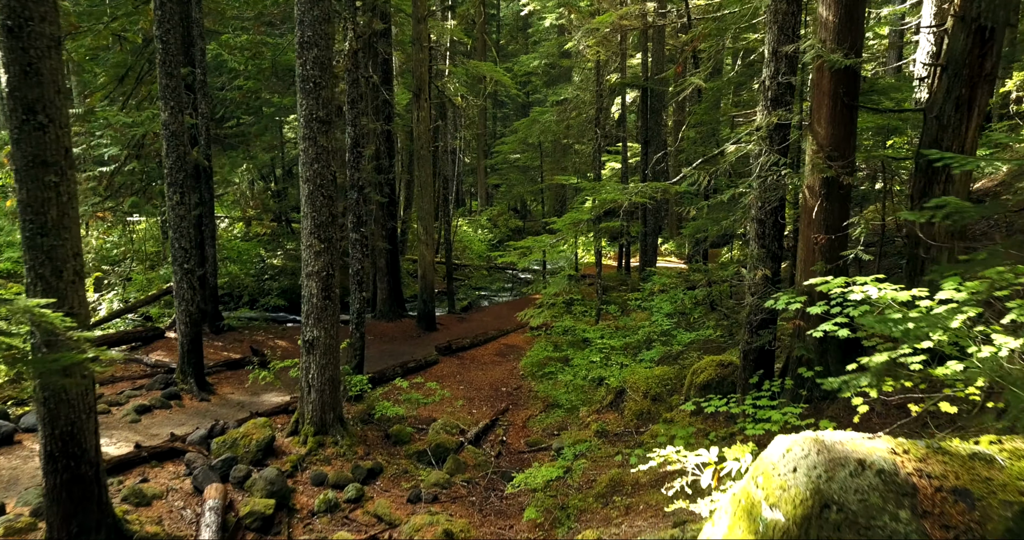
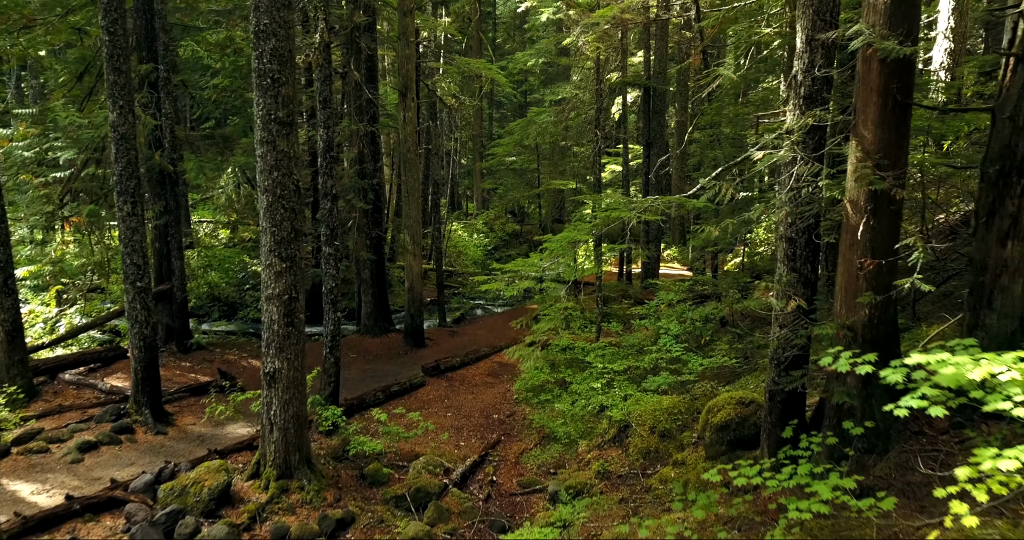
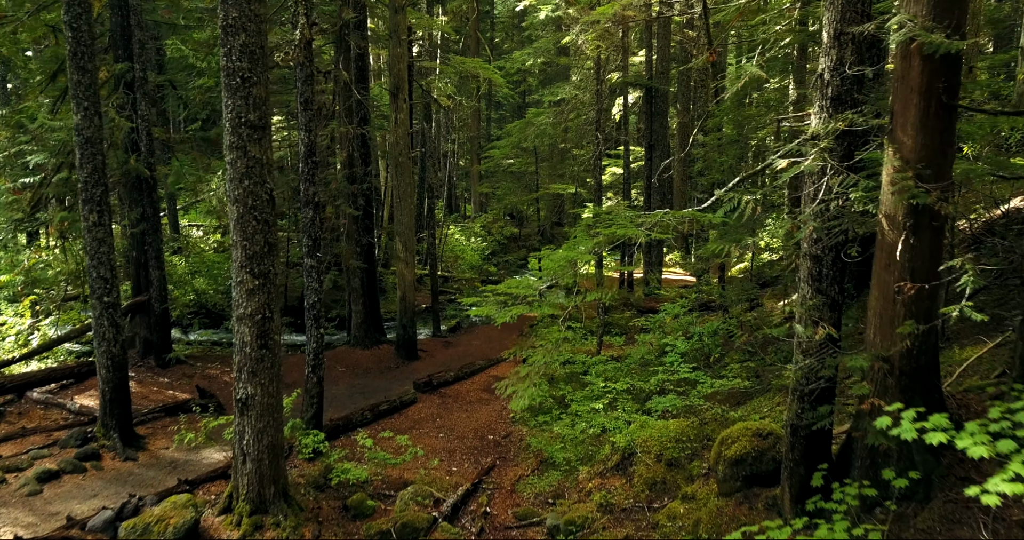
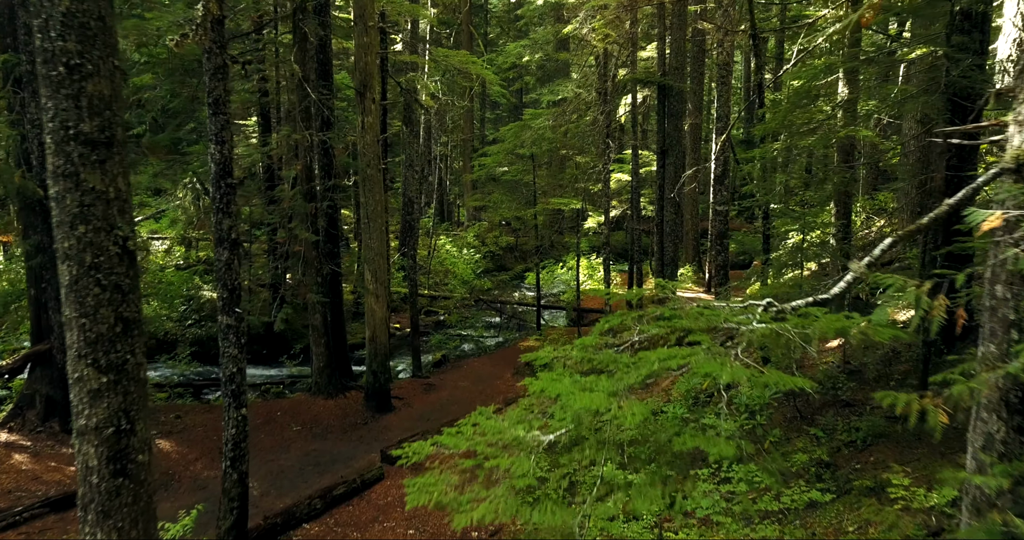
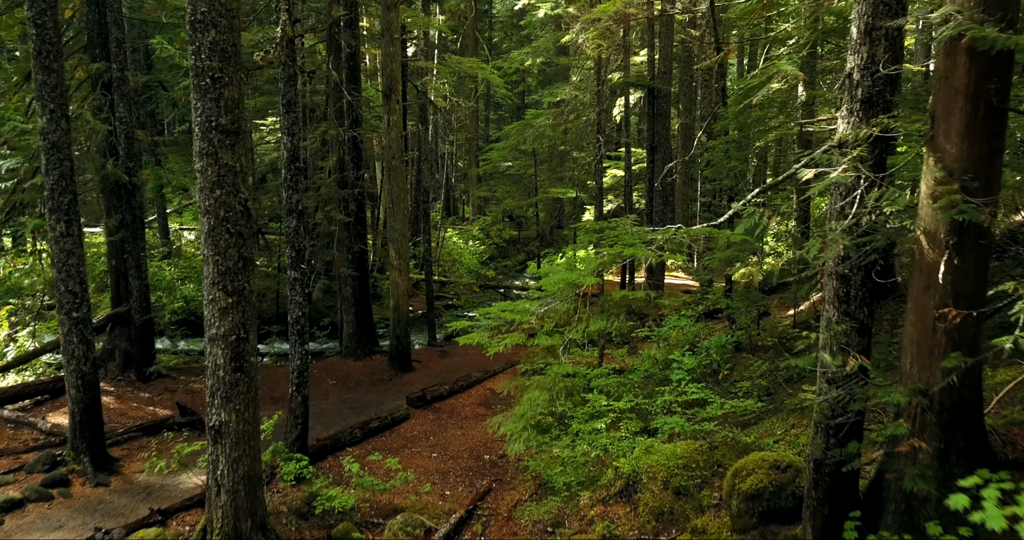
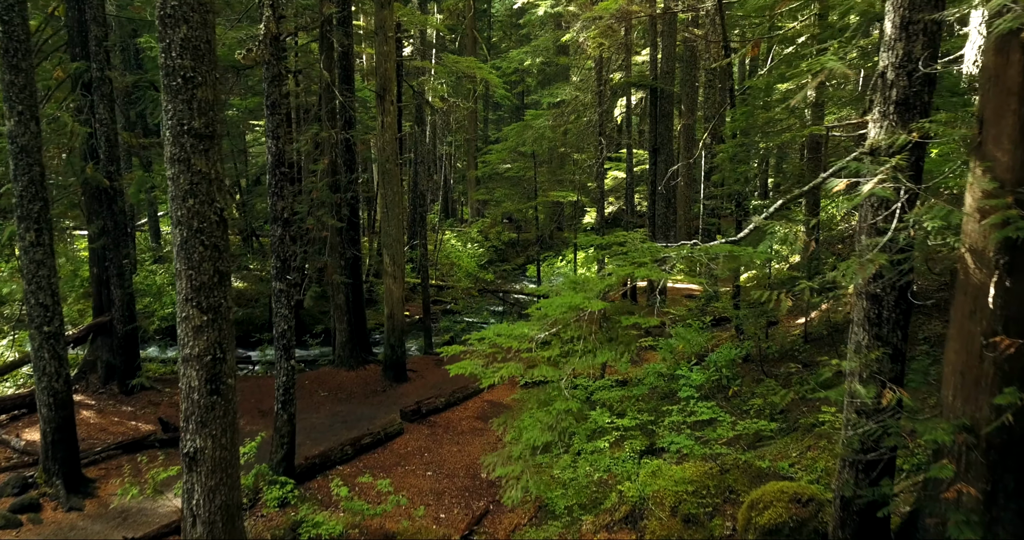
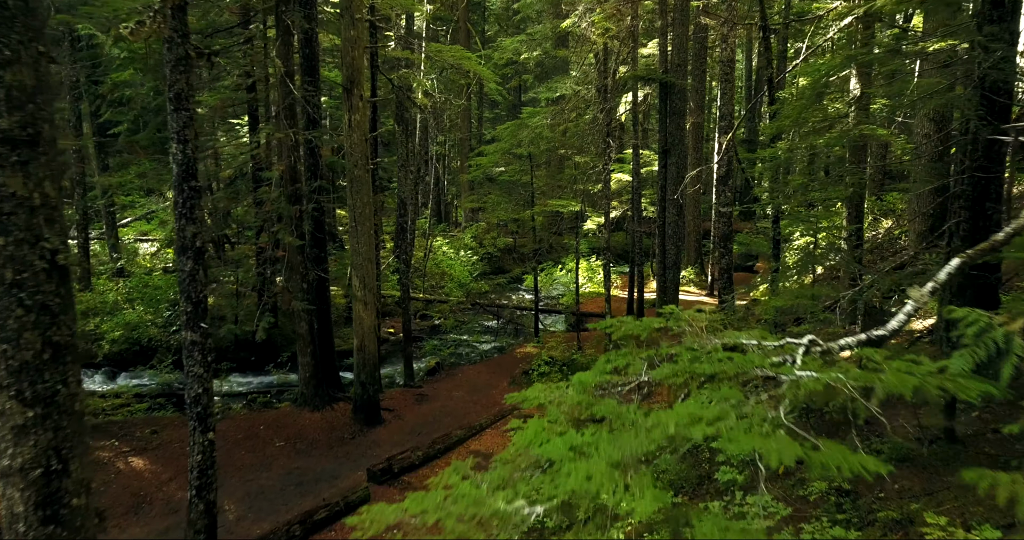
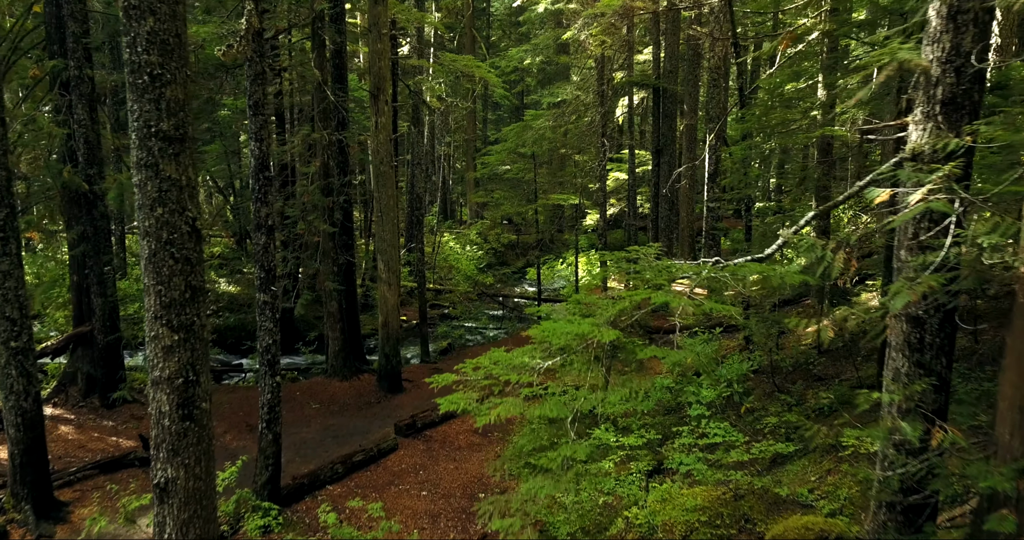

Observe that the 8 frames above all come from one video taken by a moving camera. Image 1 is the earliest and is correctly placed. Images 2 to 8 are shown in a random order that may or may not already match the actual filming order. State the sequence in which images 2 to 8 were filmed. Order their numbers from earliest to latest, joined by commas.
2, 3, 5, 6, 8, 4, 7
